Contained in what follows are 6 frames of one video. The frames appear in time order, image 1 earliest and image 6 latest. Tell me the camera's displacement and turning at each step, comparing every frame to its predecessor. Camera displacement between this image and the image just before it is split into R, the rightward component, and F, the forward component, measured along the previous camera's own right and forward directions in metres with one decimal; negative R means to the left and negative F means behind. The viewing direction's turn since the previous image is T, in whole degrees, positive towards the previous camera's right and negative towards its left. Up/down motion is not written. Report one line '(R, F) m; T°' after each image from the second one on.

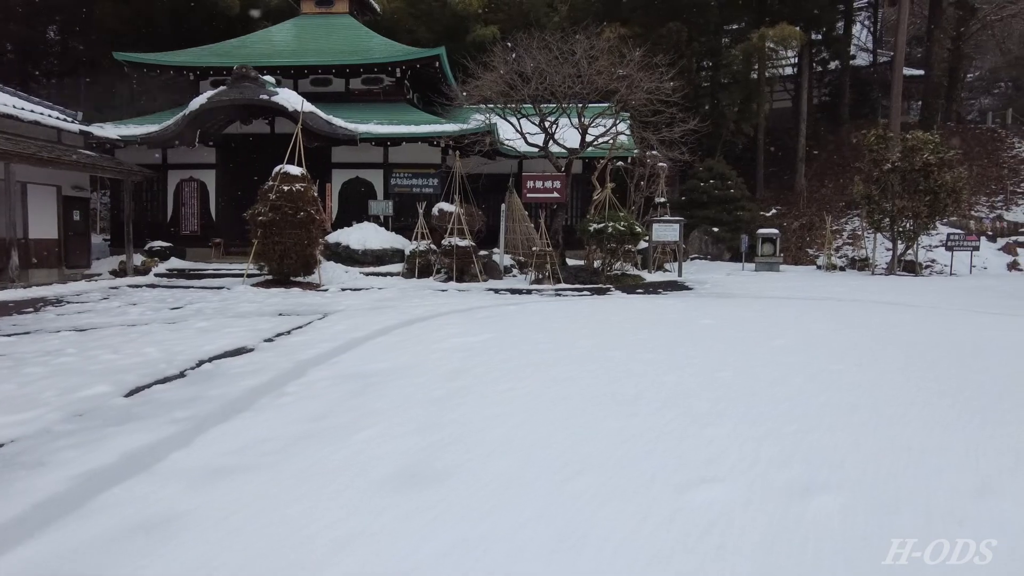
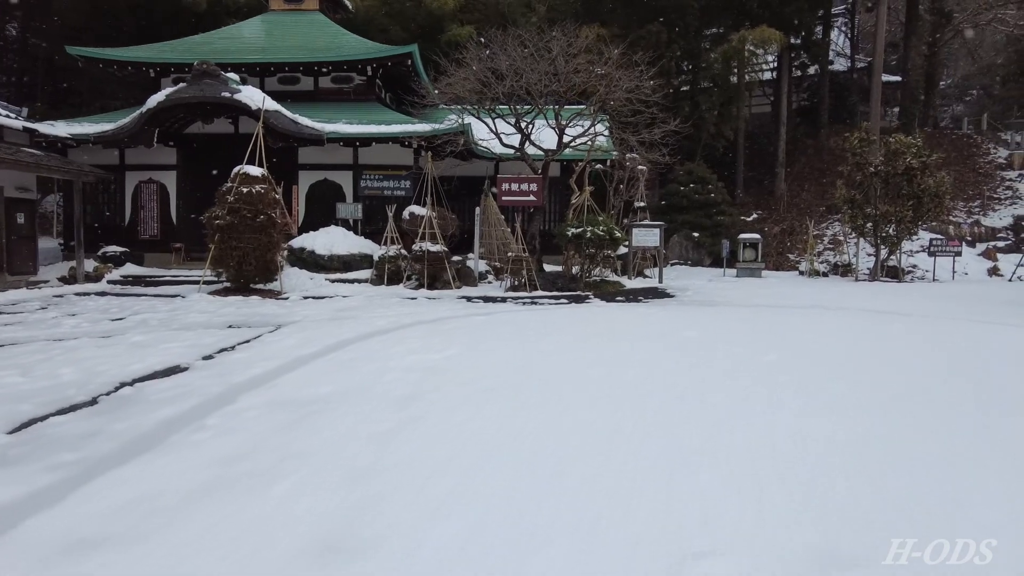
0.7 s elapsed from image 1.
(+0.1, +0.5) m; +2°
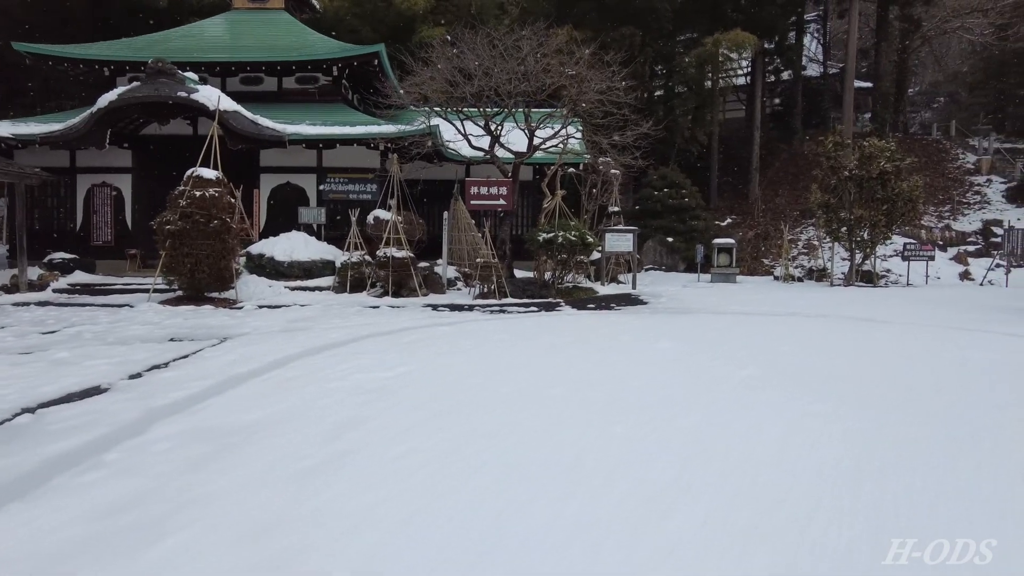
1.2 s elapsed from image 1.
(+0.2, +0.4) m; +2°
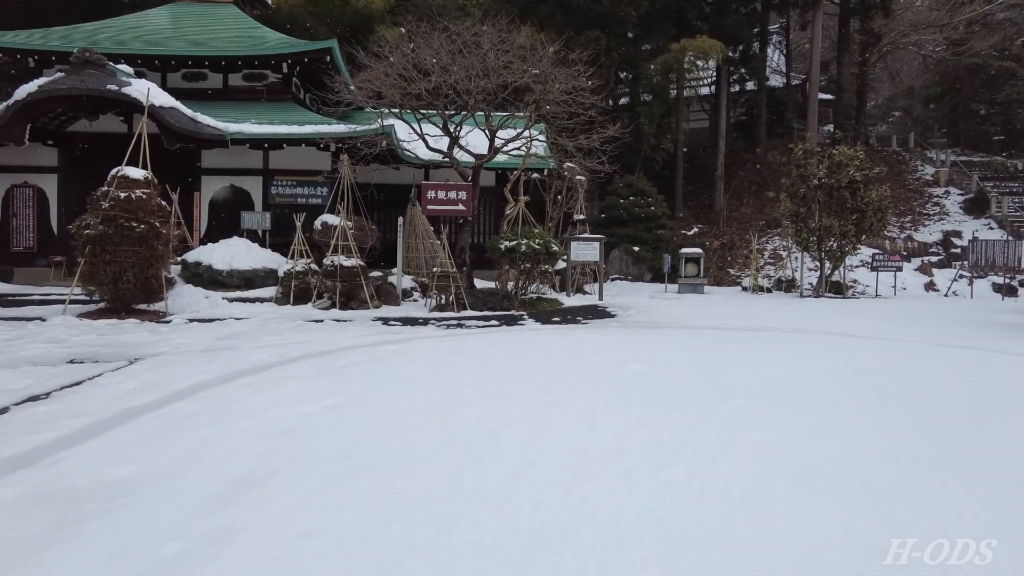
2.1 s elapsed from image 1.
(+0.1, +0.7) m; +3°
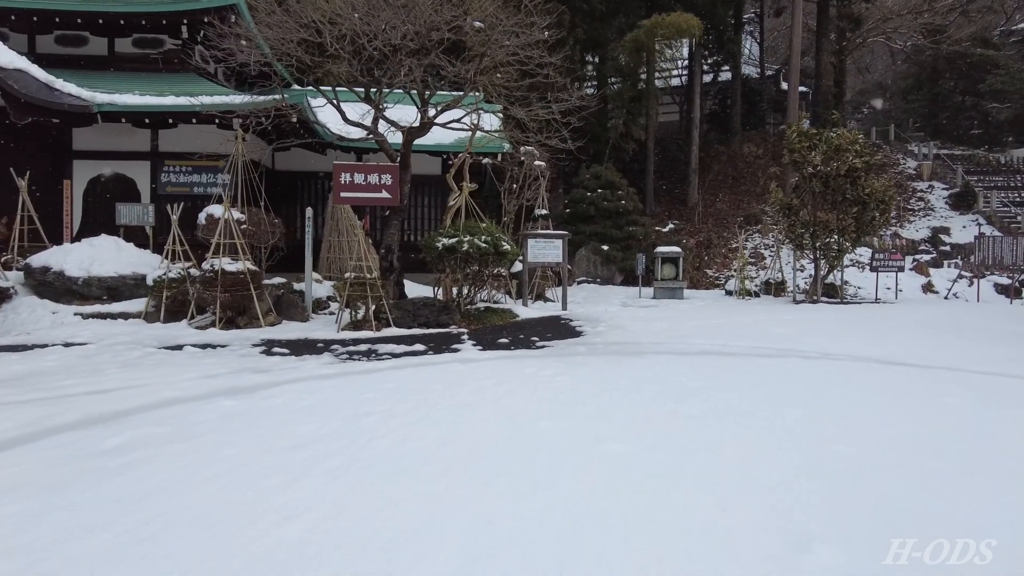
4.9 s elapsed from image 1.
(+0.4, +2.2) m; +3°
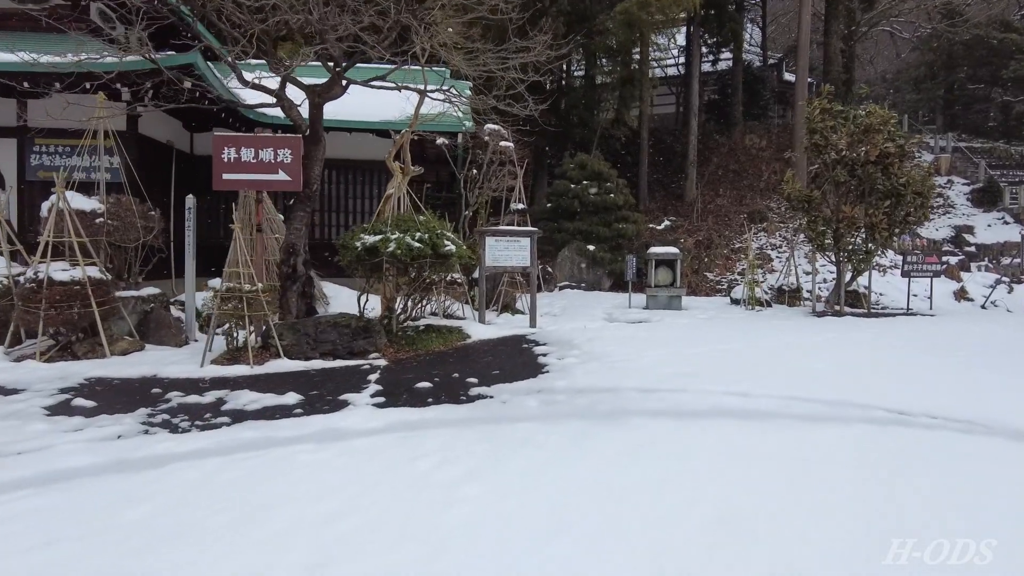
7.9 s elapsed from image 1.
(+0.5, +2.2) m; 0°
